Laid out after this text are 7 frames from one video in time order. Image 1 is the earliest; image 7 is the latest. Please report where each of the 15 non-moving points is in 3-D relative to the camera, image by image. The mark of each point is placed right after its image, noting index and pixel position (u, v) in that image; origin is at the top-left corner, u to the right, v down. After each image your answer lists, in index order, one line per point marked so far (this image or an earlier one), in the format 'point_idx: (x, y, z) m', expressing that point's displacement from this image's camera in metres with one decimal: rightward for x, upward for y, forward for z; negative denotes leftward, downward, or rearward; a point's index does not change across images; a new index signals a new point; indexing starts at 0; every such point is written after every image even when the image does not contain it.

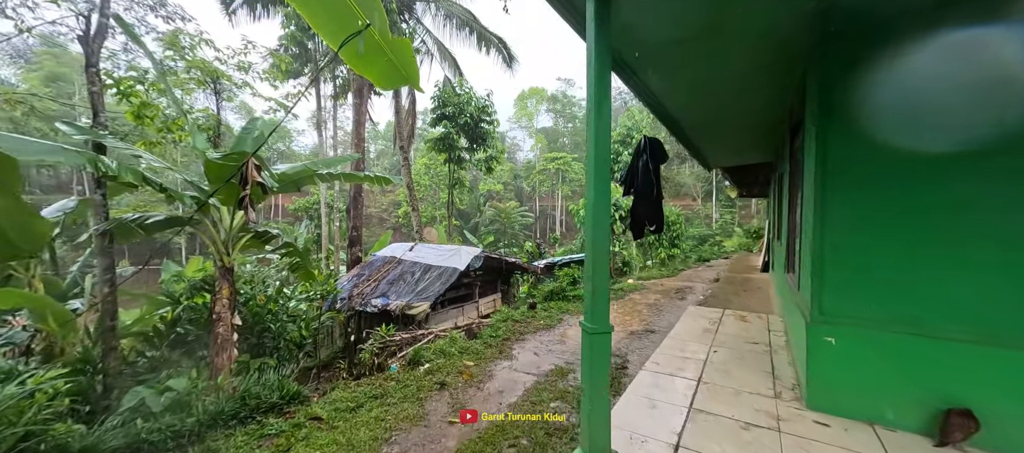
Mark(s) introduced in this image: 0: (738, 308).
0: (+3.0, -1.1, +4.8) m
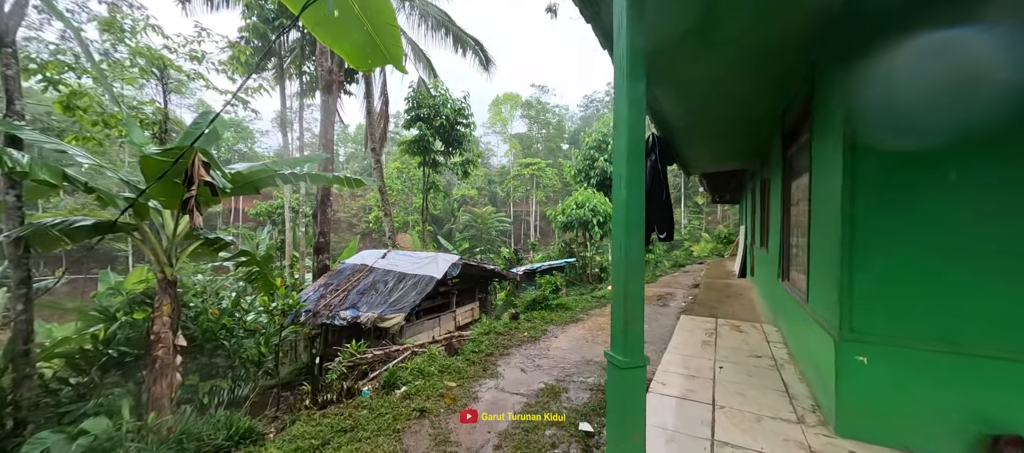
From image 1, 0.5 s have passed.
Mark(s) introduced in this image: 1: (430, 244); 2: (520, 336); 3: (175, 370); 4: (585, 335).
0: (+2.8, -1.2, +4.8) m
1: (-3.3, -0.7, +14.3) m
2: (+0.1, -1.5, +4.8) m
3: (-3.0, -1.3, +3.2) m
4: (+1.0, -1.5, +5.0) m
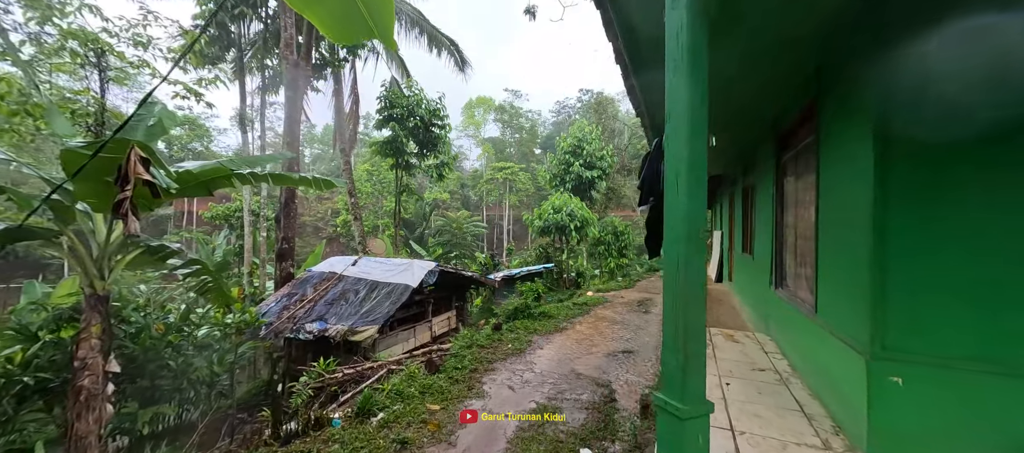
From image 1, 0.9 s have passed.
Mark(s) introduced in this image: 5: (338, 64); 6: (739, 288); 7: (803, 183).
0: (+2.6, -1.3, +4.7) m
1: (-4.2, -0.9, +13.7) m
2: (-0.1, -1.5, +4.5) m
3: (-3.0, -1.3, +2.7) m
4: (+0.8, -1.6, +4.8) m
5: (-5.1, +4.8, +10.6) m
6: (+3.7, -1.0, +5.7) m
7: (+2.3, +0.4, +2.8) m
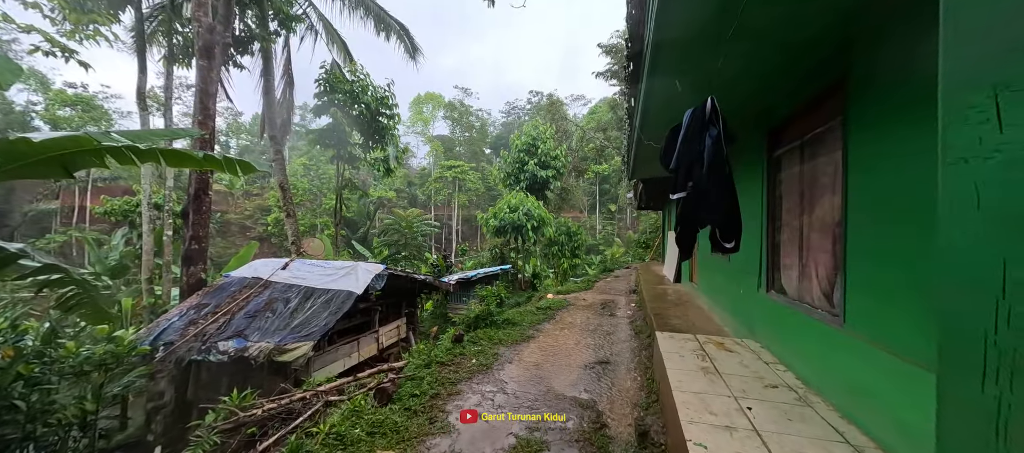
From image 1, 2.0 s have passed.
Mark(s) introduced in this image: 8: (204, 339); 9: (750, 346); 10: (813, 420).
0: (+2.2, -1.3, +4.5) m
1: (-5.8, -0.9, +12.4) m
2: (-0.5, -1.5, +3.9) m
3: (-3.1, -1.3, +1.7) m
4: (+0.4, -1.6, +4.3) m
5: (-6.3, +4.8, +9.2) m
6: (+3.1, -1.0, +5.6) m
7: (+2.1, +0.4, +2.5) m
8: (-4.1, -1.5, +4.7) m
9: (+2.2, -1.1, +3.3) m
10: (+1.6, -1.1, +2.0) m
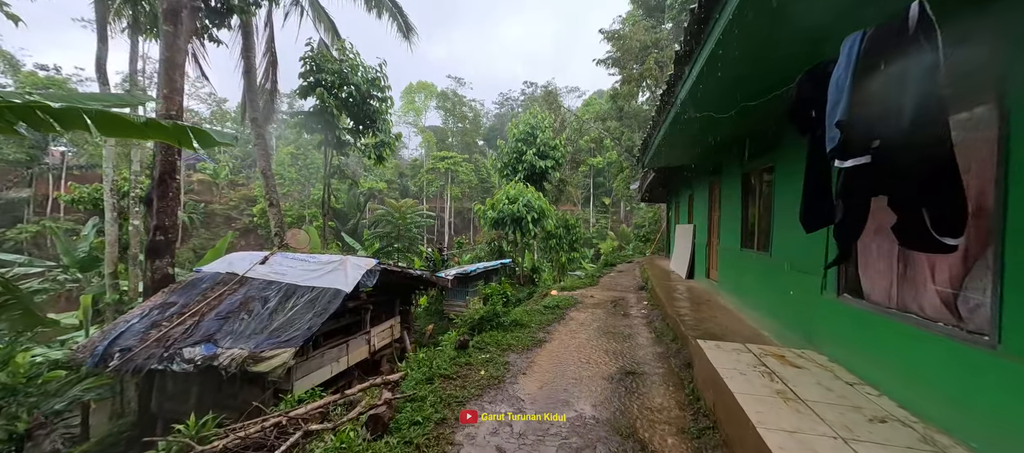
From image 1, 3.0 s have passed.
0: (+2.3, -1.2, +4.0) m
1: (-5.9, -0.6, +11.7) m
2: (-0.3, -1.4, +3.3) m
3: (-2.9, -1.2, +1.1) m
4: (+0.5, -1.5, +3.8) m
5: (-6.2, +5.1, +8.4) m
6: (+3.2, -0.9, +5.1) m
7: (+2.3, +0.4, +2.0) m
8: (-3.9, -1.3, +4.1) m
9: (+2.3, -1.0, +2.8) m
10: (+1.8, -1.0, +1.5) m
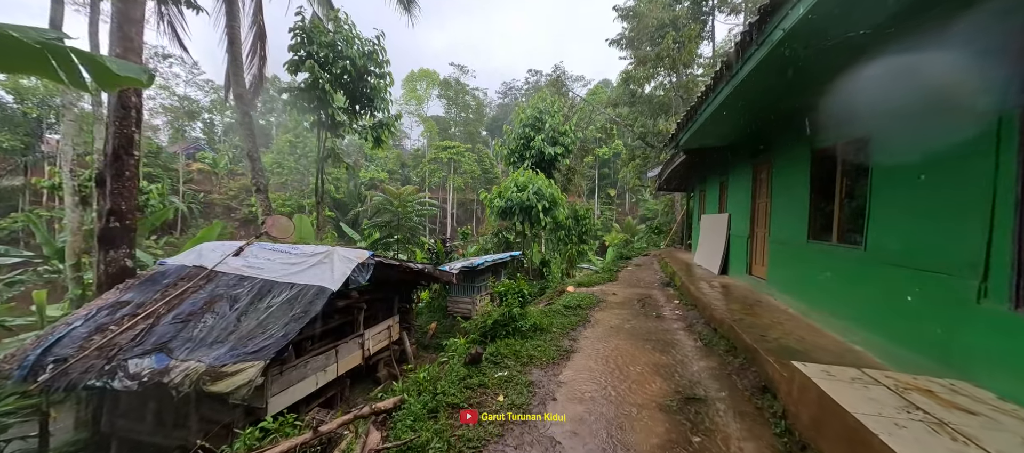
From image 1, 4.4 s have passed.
0: (+2.5, -1.0, +3.2) m
1: (-5.6, -0.2, +11.0) m
2: (-0.1, -1.3, +2.5) m
3: (-2.7, -1.1, +0.3) m
4: (+0.7, -1.3, +3.0) m
5: (-5.9, +5.3, +7.5) m
6: (+3.4, -0.7, +4.3) m
7: (+2.5, +0.5, +1.2) m
8: (-3.7, -1.2, +3.3) m
9: (+2.6, -0.9, +2.0) m
10: (+2.0, -0.9, +0.6) m
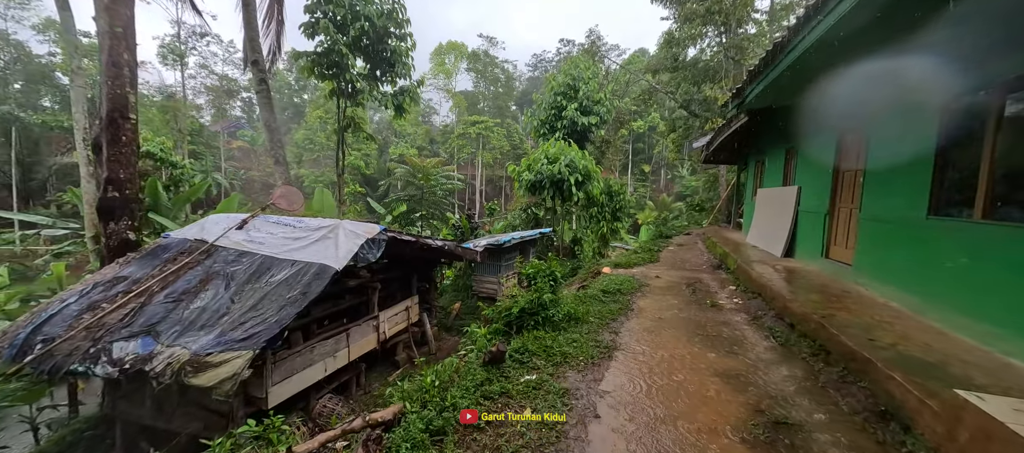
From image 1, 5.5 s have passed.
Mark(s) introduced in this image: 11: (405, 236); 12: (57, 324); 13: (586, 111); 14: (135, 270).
0: (+2.7, -0.8, +2.3) m
1: (-4.7, +0.5, +10.7) m
2: (0.0, -1.1, +1.9) m
3: (-2.8, -1.0, -0.1) m
4: (+0.9, -1.1, +2.3) m
5: (-5.3, +5.9, +6.9) m
6: (+3.7, -0.5, +3.4) m
7: (+2.6, +0.6, +0.3) m
8: (-3.5, -0.9, +3.0) m
9: (+2.7, -0.8, +1.2) m
10: (+2.0, -0.9, -0.1) m
11: (-1.3, -0.1, +4.5) m
12: (-4.1, -0.9, +3.2) m
13: (+2.7, +4.2, +12.9) m
14: (-4.0, -0.5, +3.9) m
